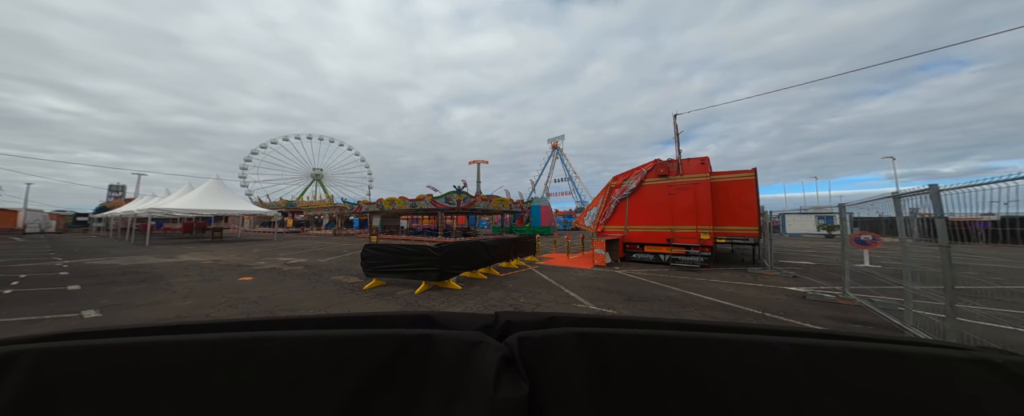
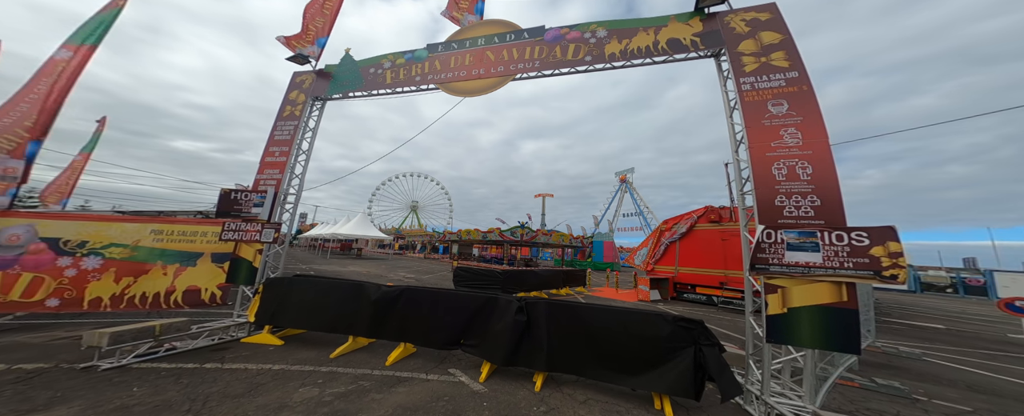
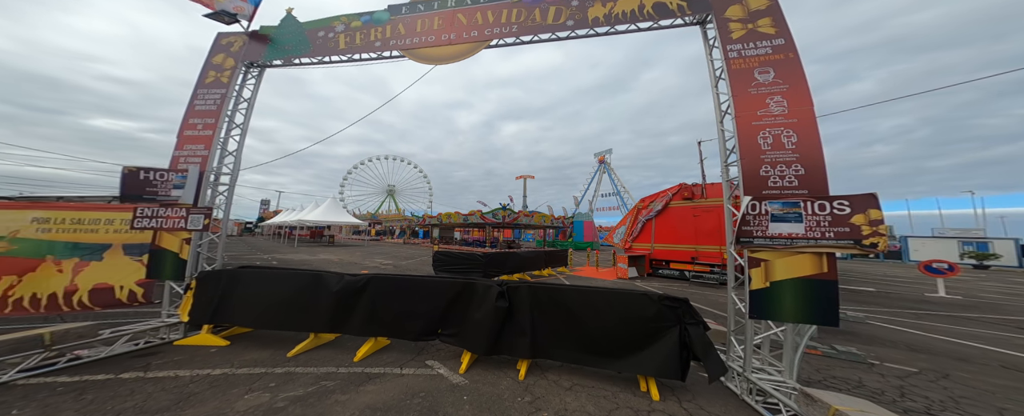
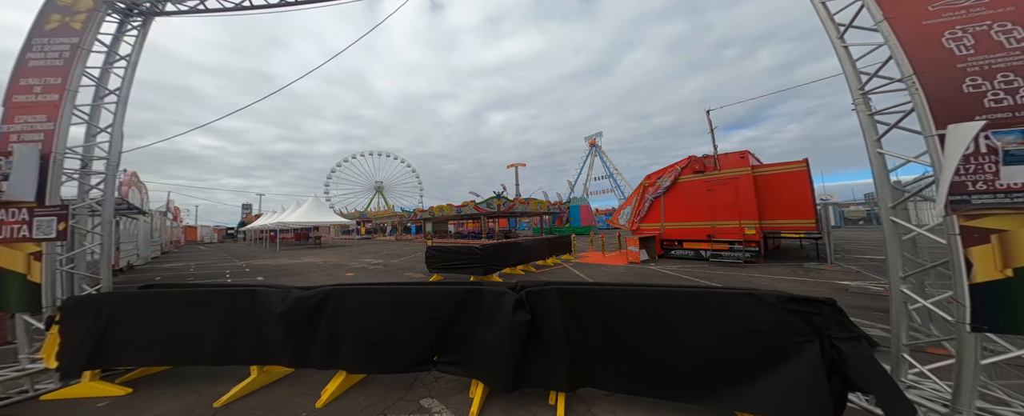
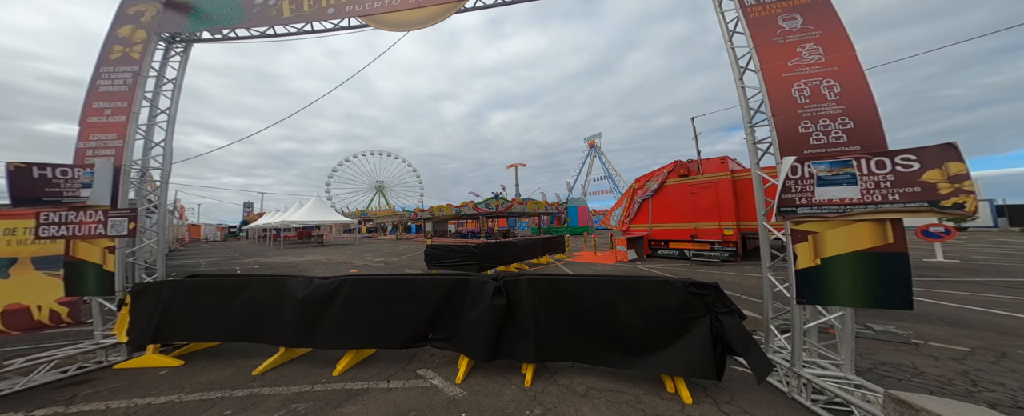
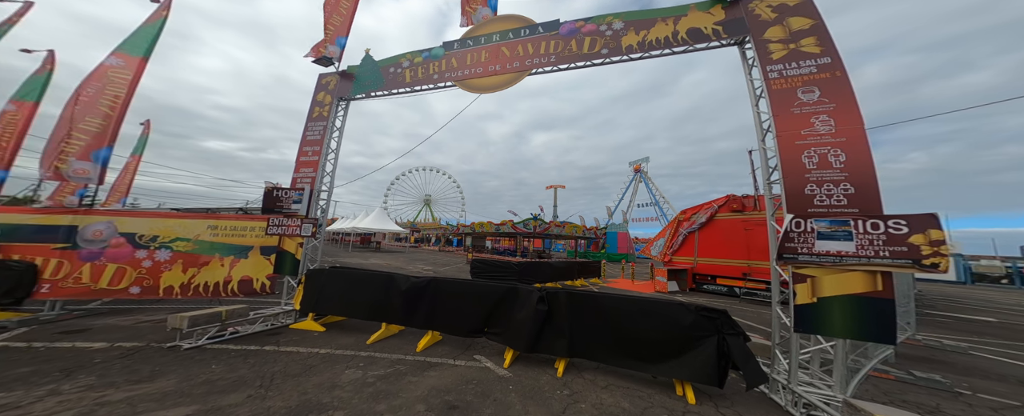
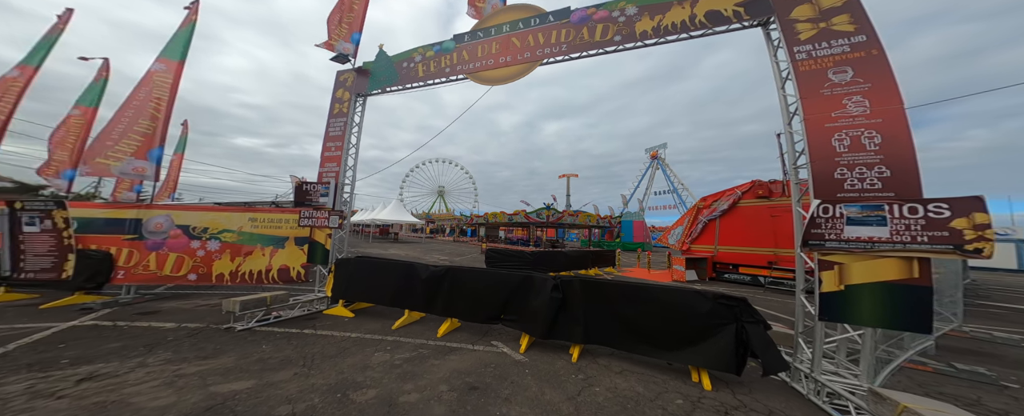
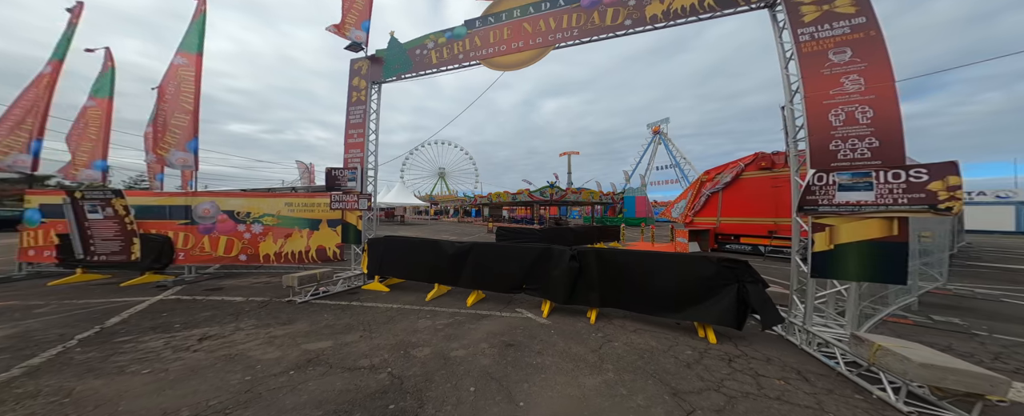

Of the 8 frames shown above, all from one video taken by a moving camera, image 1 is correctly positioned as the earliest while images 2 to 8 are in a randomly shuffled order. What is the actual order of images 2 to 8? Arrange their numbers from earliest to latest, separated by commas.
4, 5, 3, 2, 6, 7, 8
